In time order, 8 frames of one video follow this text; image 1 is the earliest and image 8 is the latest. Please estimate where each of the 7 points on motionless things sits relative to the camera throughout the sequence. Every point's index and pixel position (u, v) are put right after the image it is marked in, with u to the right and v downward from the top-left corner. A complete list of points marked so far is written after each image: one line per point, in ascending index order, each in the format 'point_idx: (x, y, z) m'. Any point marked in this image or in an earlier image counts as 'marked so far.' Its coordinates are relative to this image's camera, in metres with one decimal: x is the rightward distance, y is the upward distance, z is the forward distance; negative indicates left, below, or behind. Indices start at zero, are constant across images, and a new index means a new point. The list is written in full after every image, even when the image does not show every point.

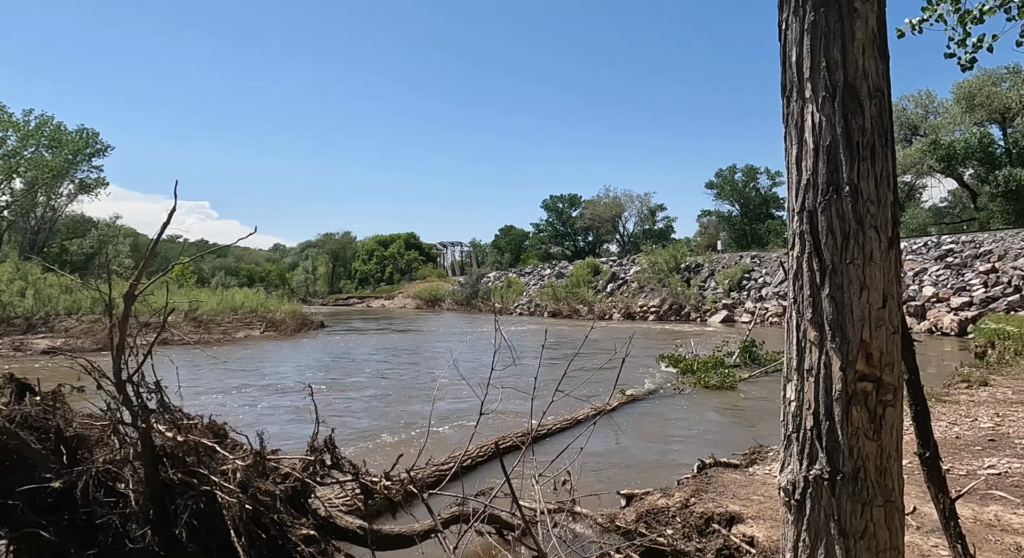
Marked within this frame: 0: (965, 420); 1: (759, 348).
0: (+4.2, -1.3, +6.5) m
1: (+5.7, -1.6, +16.7) m
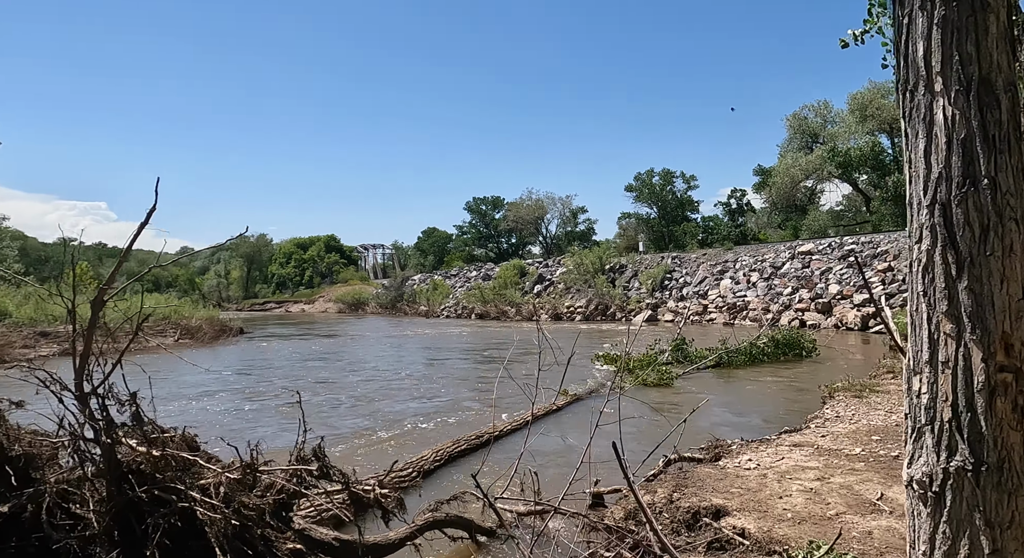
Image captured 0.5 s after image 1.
0: (+3.8, -1.3, +6.9) m
1: (+4.2, -1.6, +17.1) m
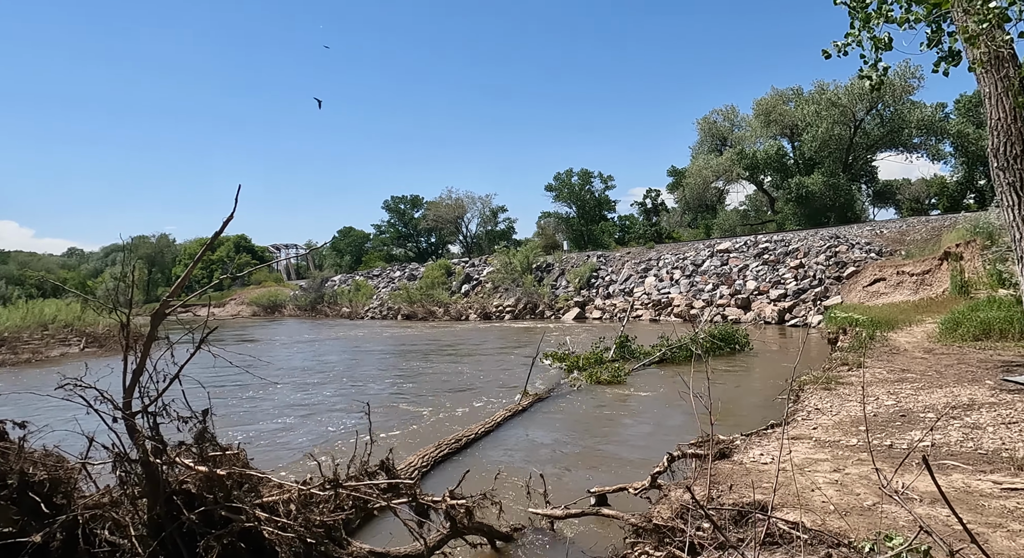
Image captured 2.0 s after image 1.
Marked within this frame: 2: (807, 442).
0: (+3.7, -1.3, +7.3) m
1: (+2.9, -1.6, +17.6) m
2: (+2.5, -1.3, +5.8) m
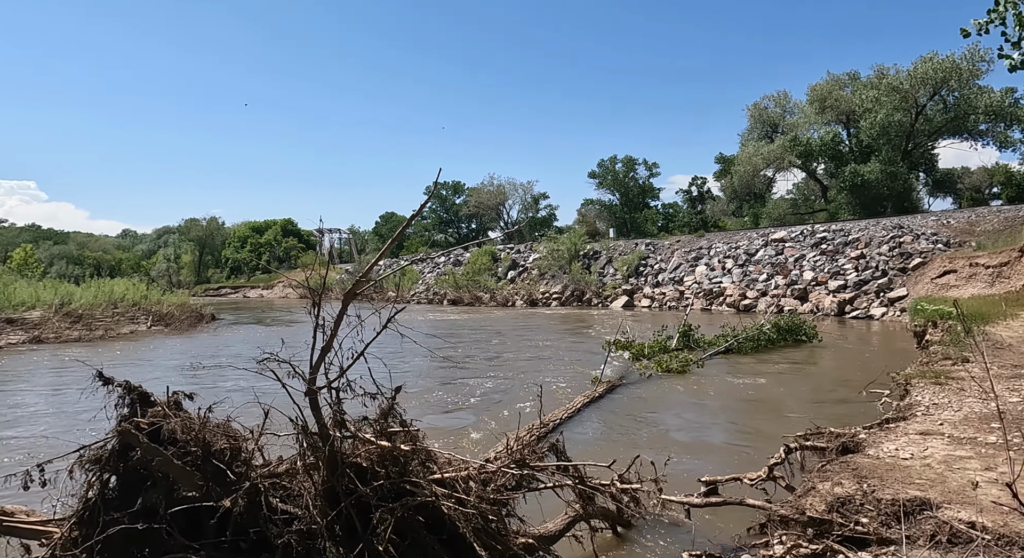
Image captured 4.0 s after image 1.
0: (+4.7, -1.2, +7.0) m
1: (+4.5, -1.3, +17.3) m
2: (+3.4, -1.3, +5.6) m
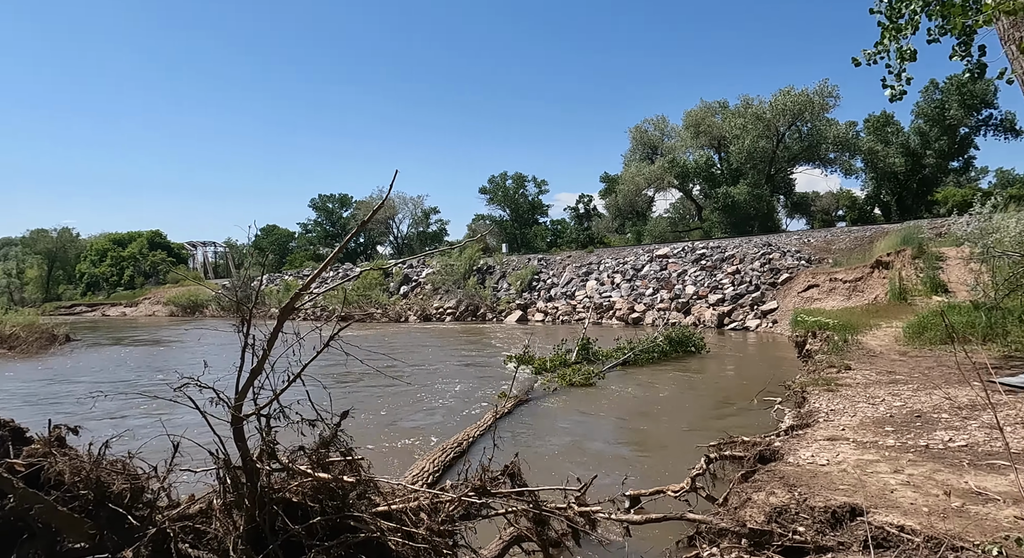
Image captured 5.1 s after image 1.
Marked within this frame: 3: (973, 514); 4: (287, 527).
0: (+3.9, -1.3, +7.5) m
1: (+2.0, -1.7, +17.6) m
2: (+2.8, -1.4, +5.9) m
3: (+2.7, -1.4, +4.1) m
4: (-1.0, -1.1, +3.2) m
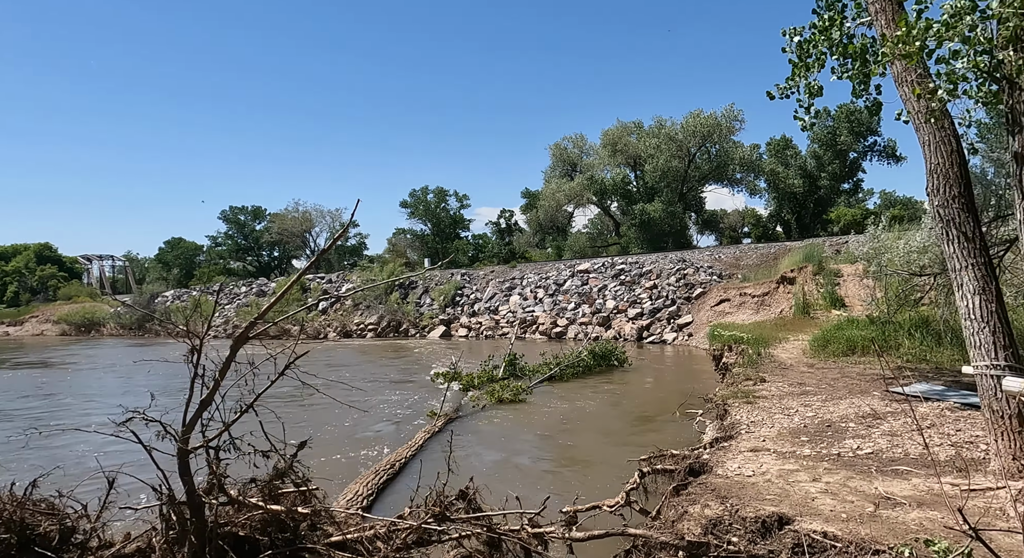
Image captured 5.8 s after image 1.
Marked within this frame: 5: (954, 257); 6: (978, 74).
0: (+3.2, -1.5, +8.0) m
1: (+0.2, -2.1, +17.8) m
2: (+2.3, -1.5, +6.2) m
3: (+2.4, -1.5, +4.5) m
4: (-1.2, -1.2, +3.1) m
5: (+3.6, +0.2, +5.7) m
6: (+3.4, +1.5, +5.2) m
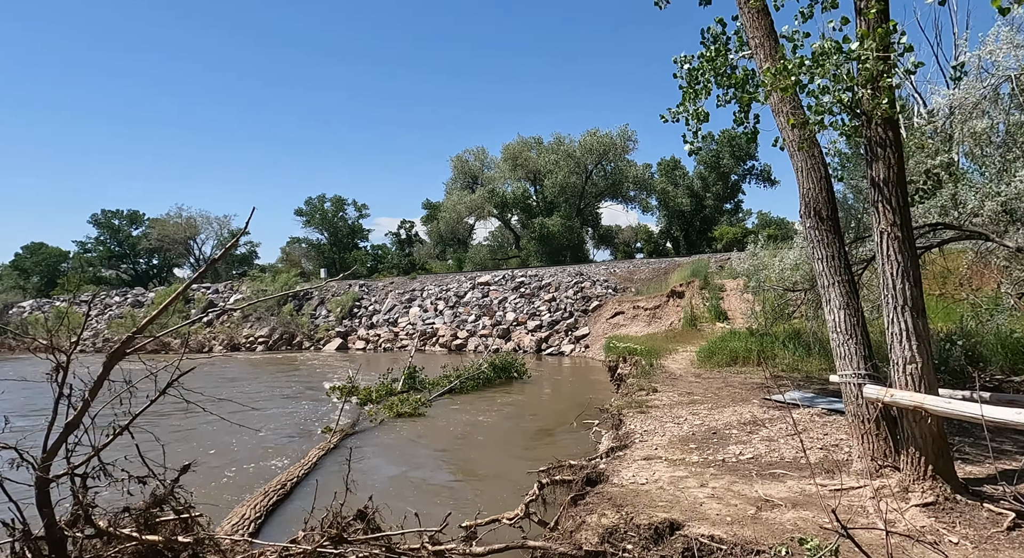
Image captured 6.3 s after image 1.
0: (+2.0, -1.7, +8.4) m
1: (-2.3, -2.4, +17.6) m
2: (+1.4, -1.7, +6.5) m
3: (+1.7, -1.6, +4.8) m
4: (-1.6, -1.3, +2.9) m
5: (+2.7, 0.0, +6.2) m
6: (+2.7, +1.4, +5.7) m
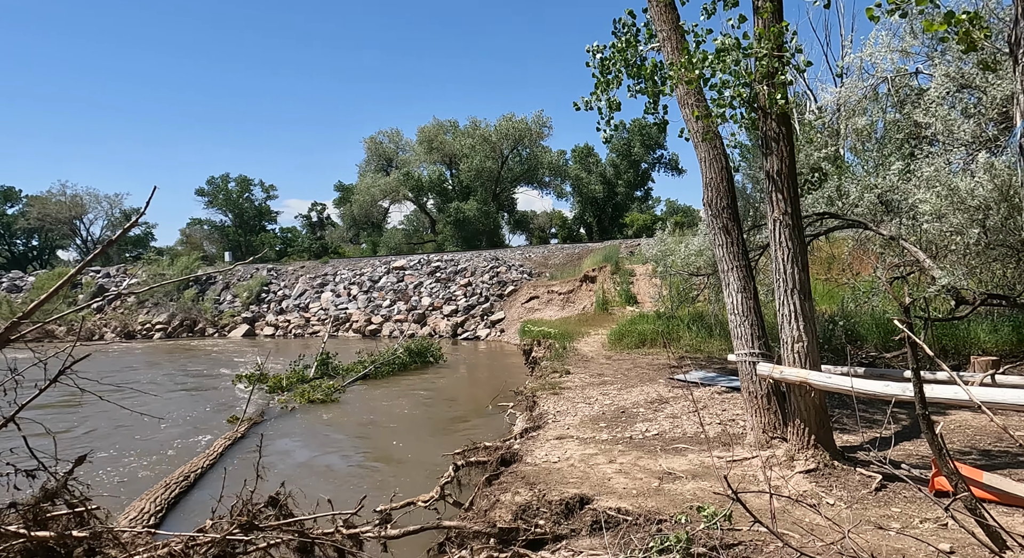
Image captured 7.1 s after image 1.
0: (+1.0, -1.5, +8.7) m
1: (-4.4, -2.0, +17.4) m
2: (+0.6, -1.5, +6.7) m
3: (+1.1, -1.5, +5.0) m
4: (-2.0, -1.2, +2.8) m
5: (+2.0, +0.2, +6.6) m
6: (+2.0, +1.5, +6.0) m
